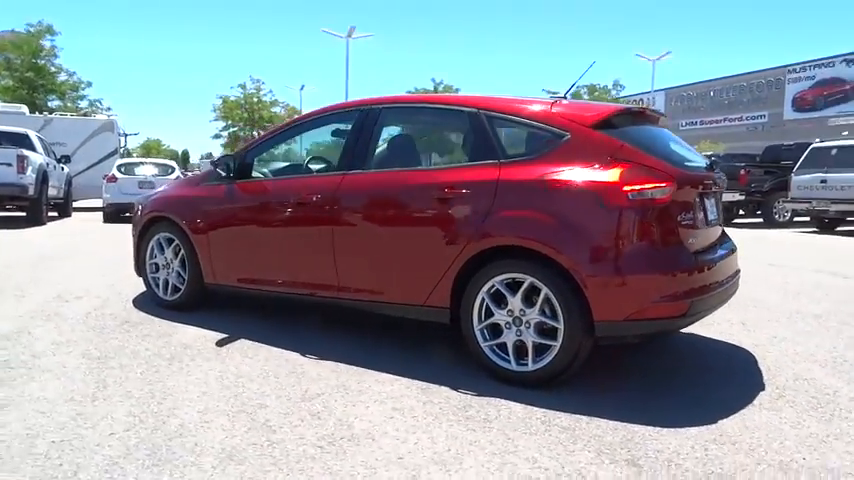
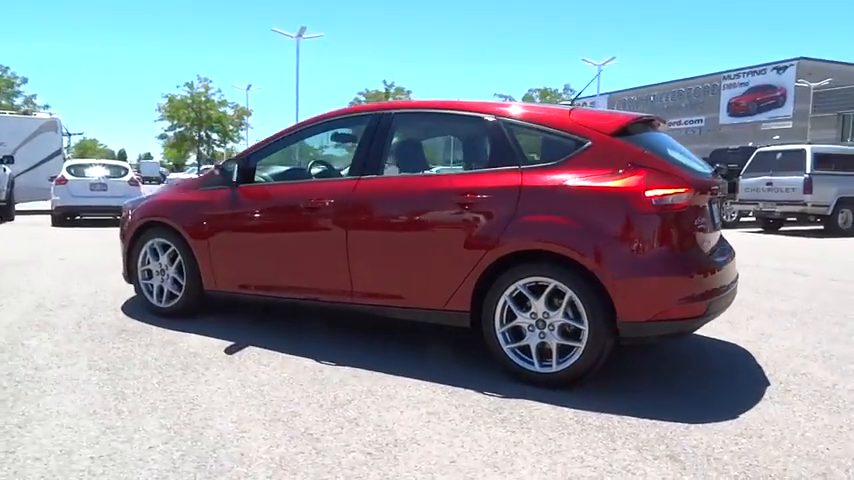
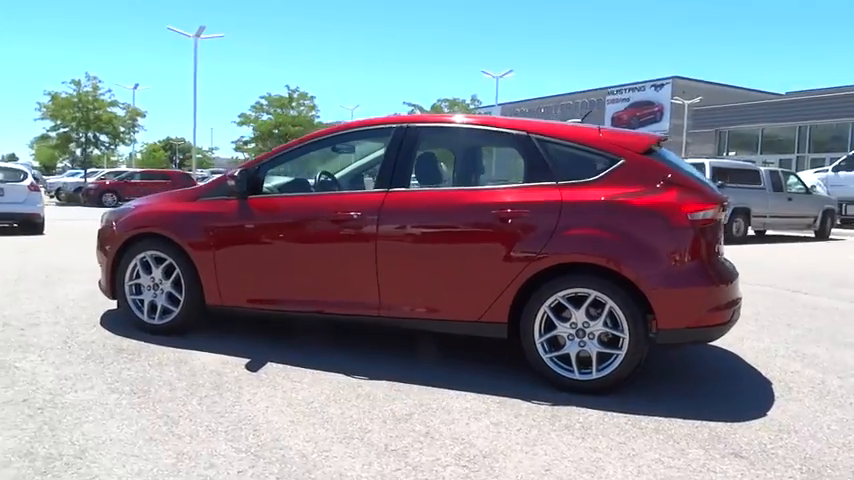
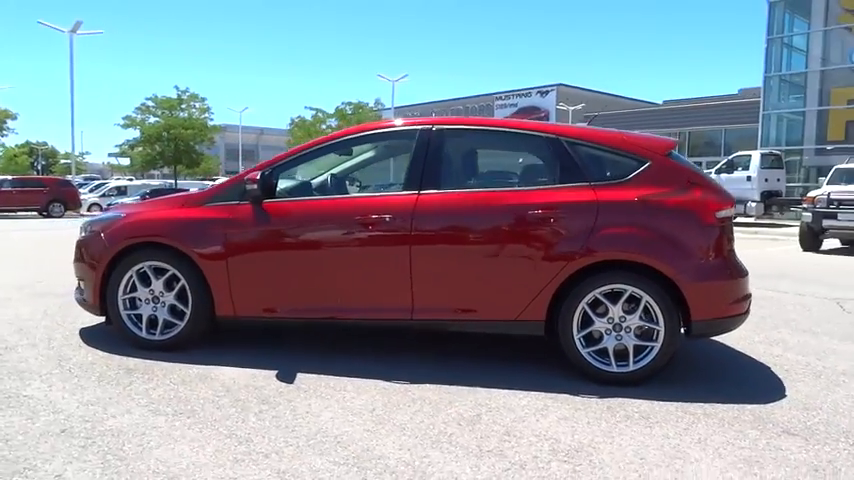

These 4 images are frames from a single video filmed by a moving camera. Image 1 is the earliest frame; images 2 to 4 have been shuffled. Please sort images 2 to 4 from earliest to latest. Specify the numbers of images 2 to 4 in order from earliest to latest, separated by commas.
2, 3, 4
